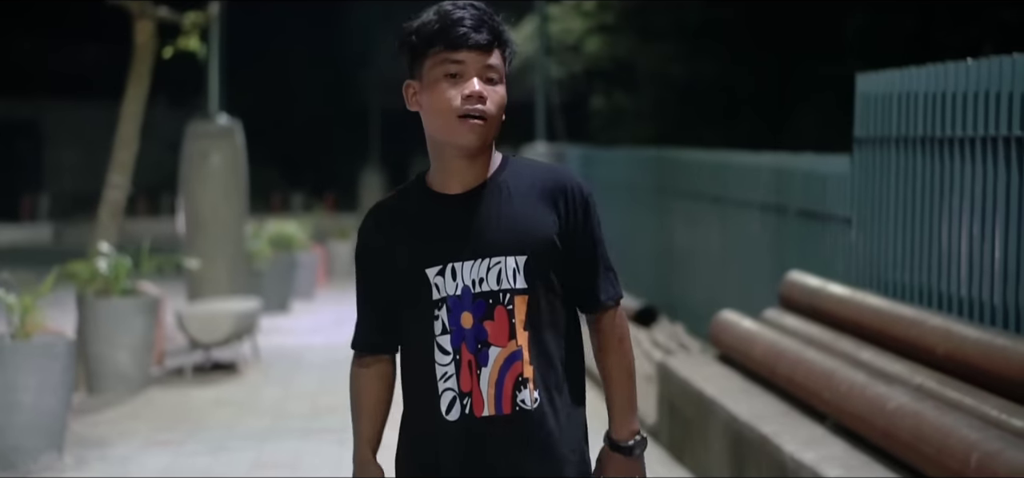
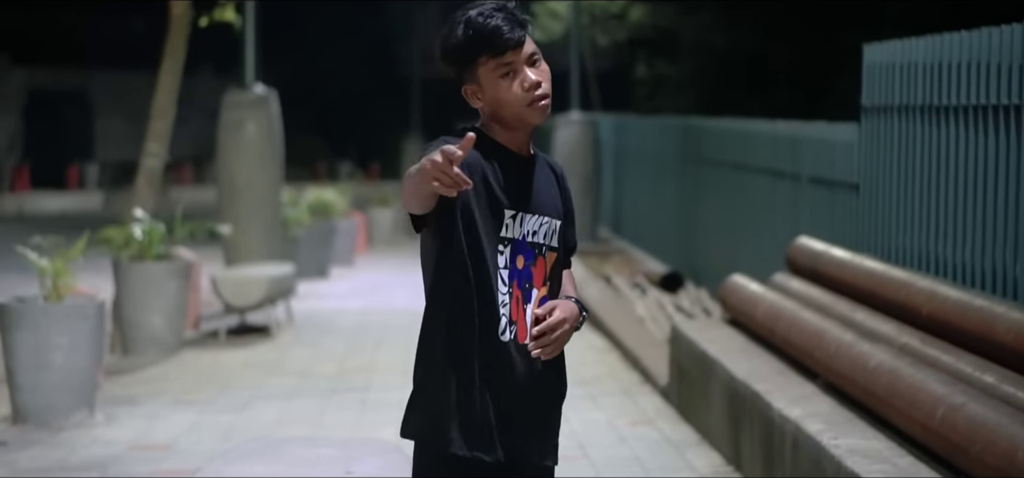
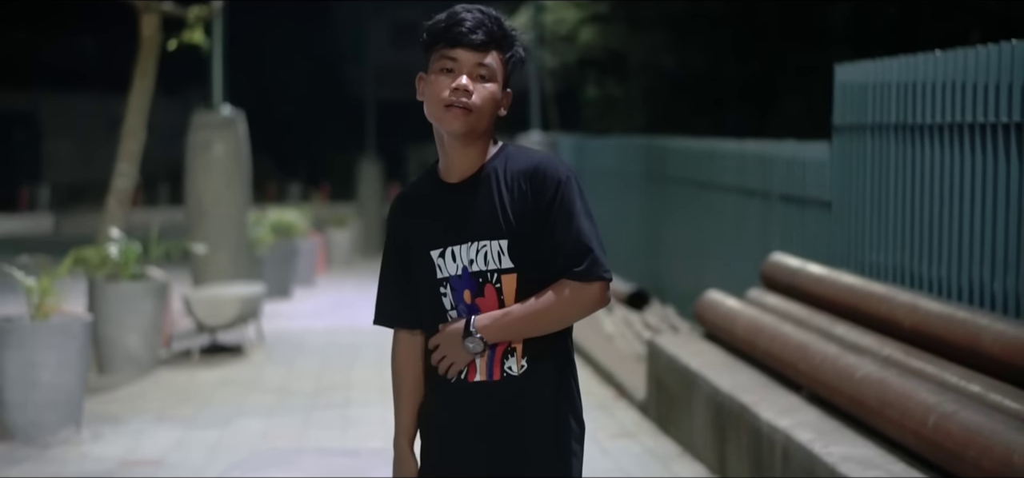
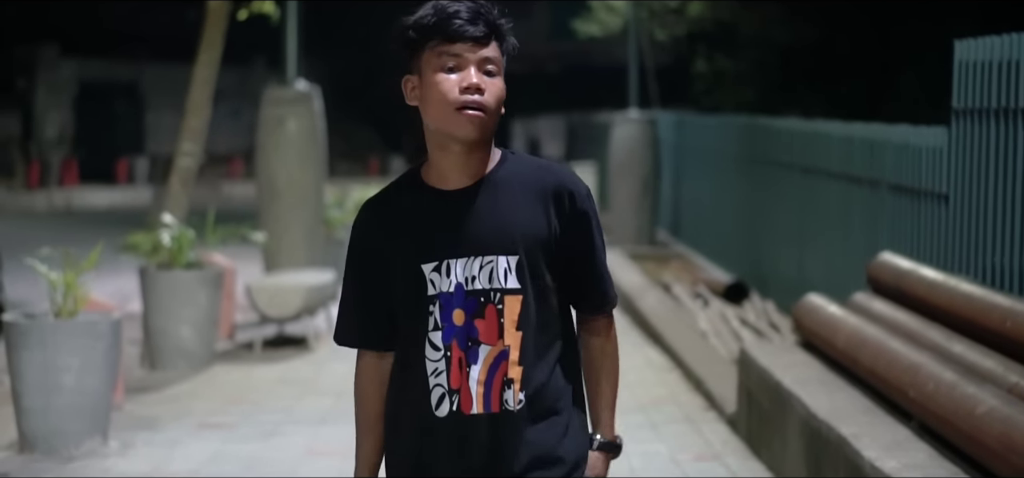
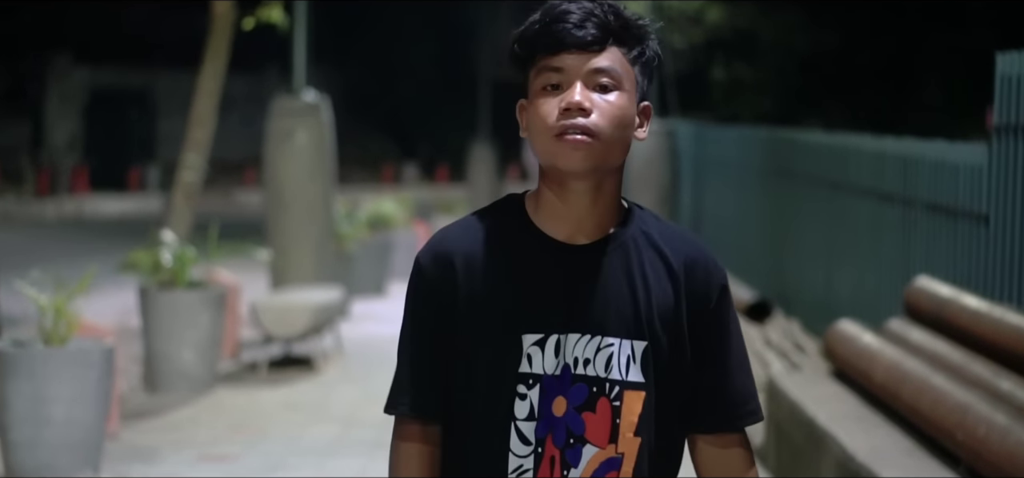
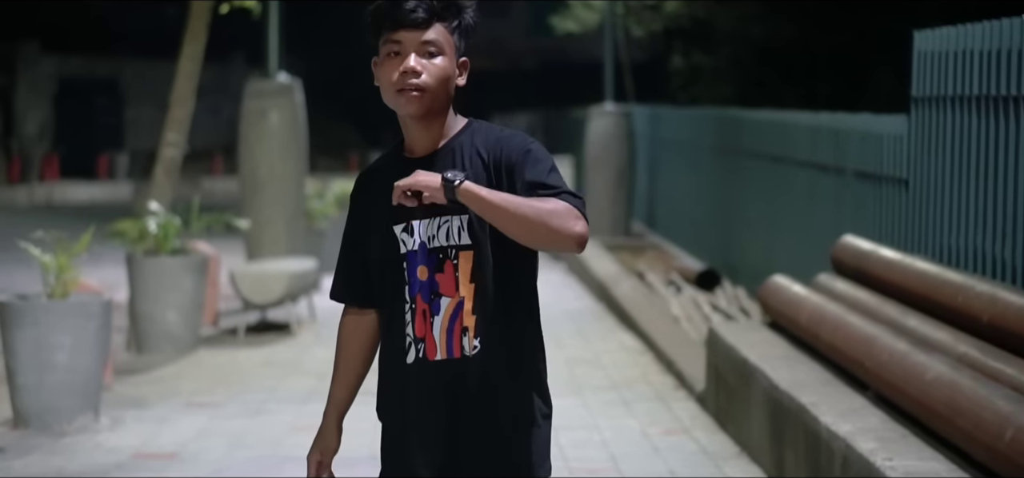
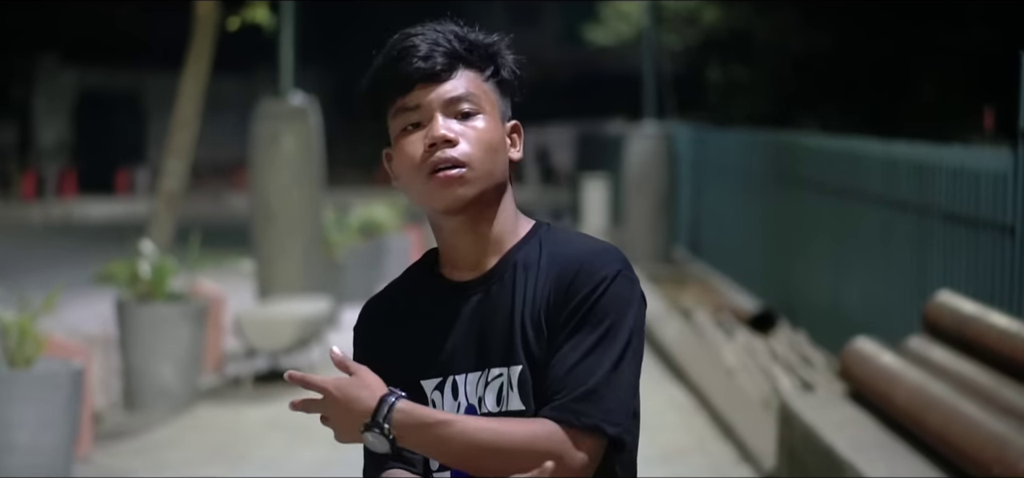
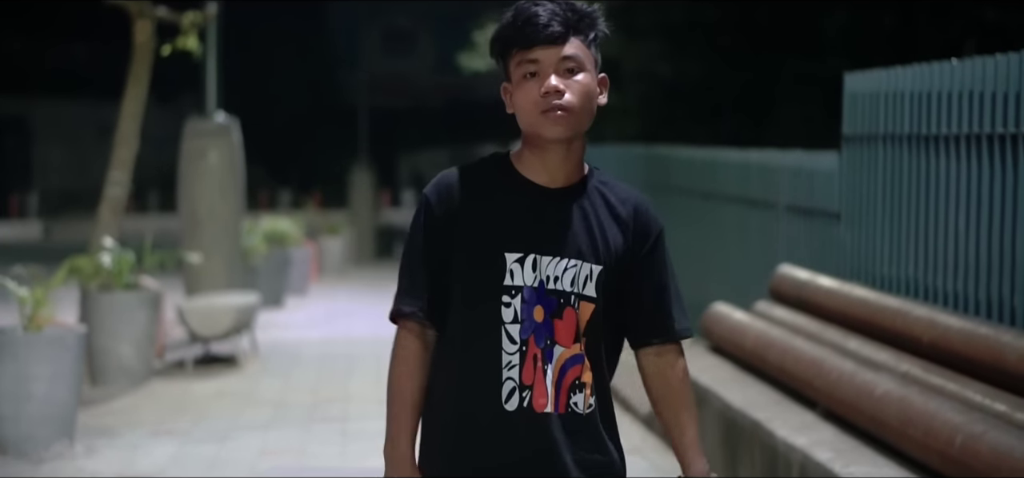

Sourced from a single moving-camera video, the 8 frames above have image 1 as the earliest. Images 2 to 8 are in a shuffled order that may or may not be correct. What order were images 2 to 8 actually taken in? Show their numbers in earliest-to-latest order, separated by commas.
8, 3, 2, 6, 4, 5, 7
